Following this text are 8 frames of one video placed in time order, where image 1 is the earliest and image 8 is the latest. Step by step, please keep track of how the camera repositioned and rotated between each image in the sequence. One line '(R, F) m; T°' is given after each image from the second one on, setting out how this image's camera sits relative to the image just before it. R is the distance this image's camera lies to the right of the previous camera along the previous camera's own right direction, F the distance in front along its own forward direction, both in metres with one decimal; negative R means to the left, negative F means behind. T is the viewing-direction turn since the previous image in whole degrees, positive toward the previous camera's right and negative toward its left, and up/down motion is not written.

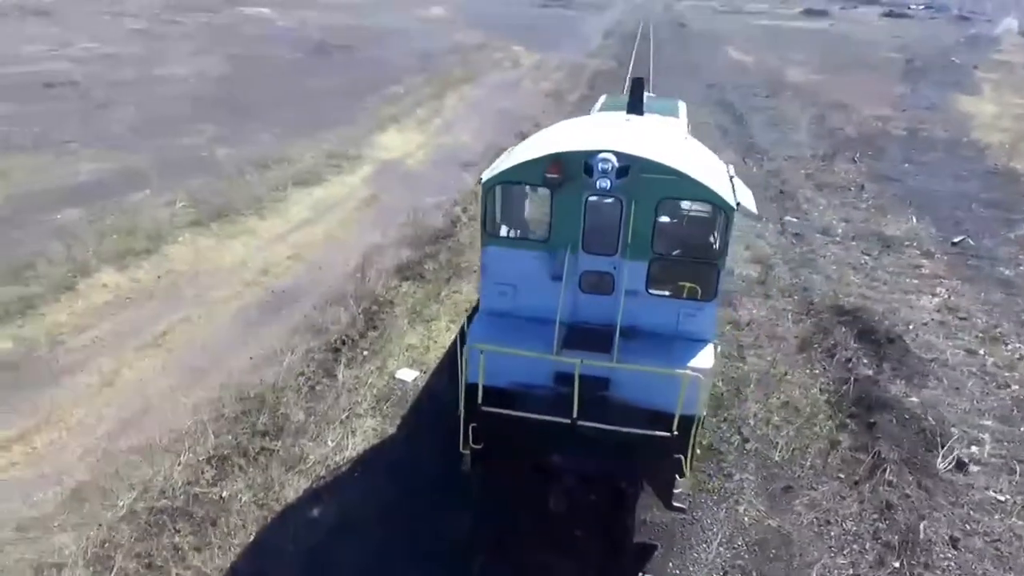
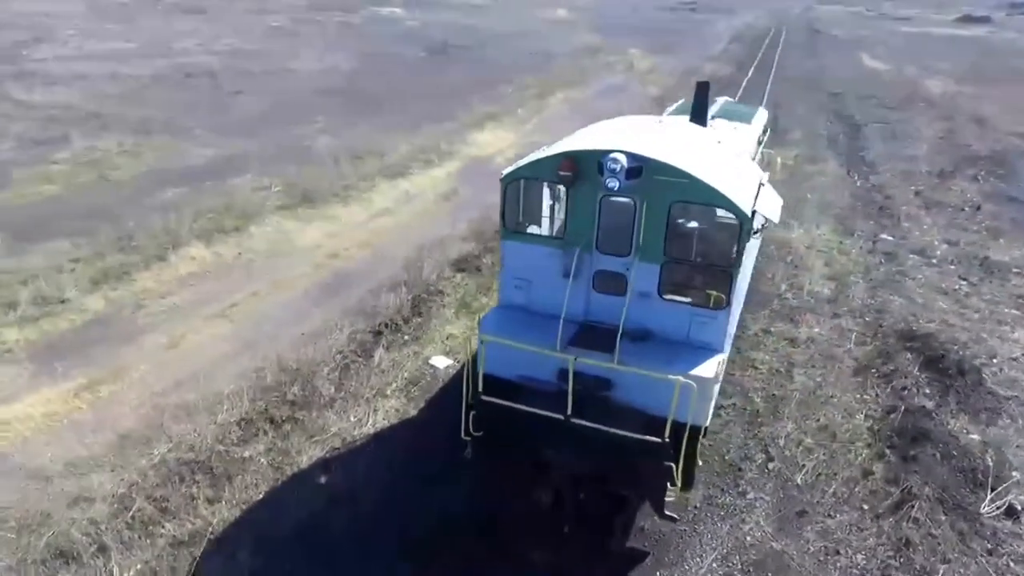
(+1.3, 0.0) m; -9°
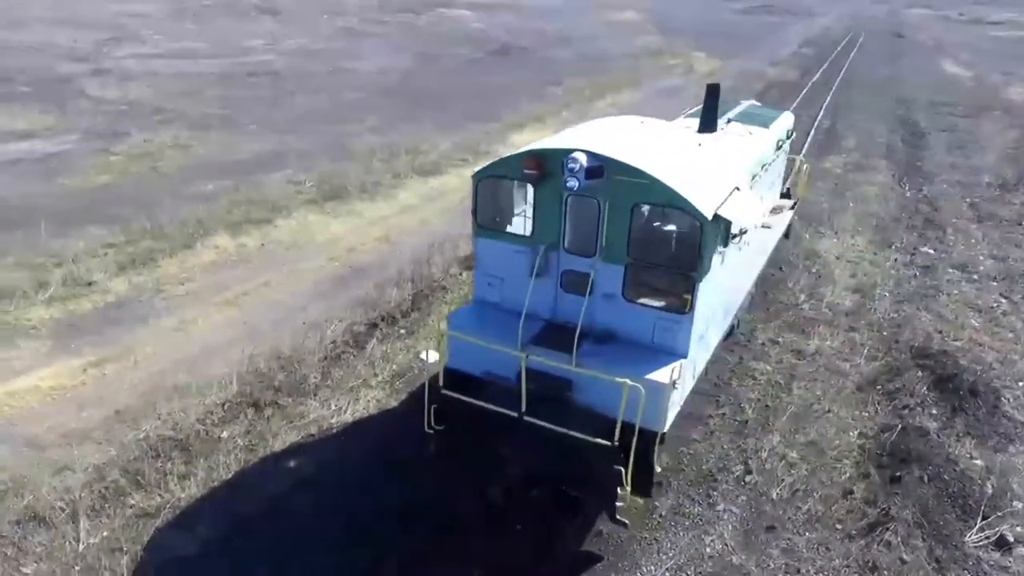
(+1.2, 0.0) m; -5°
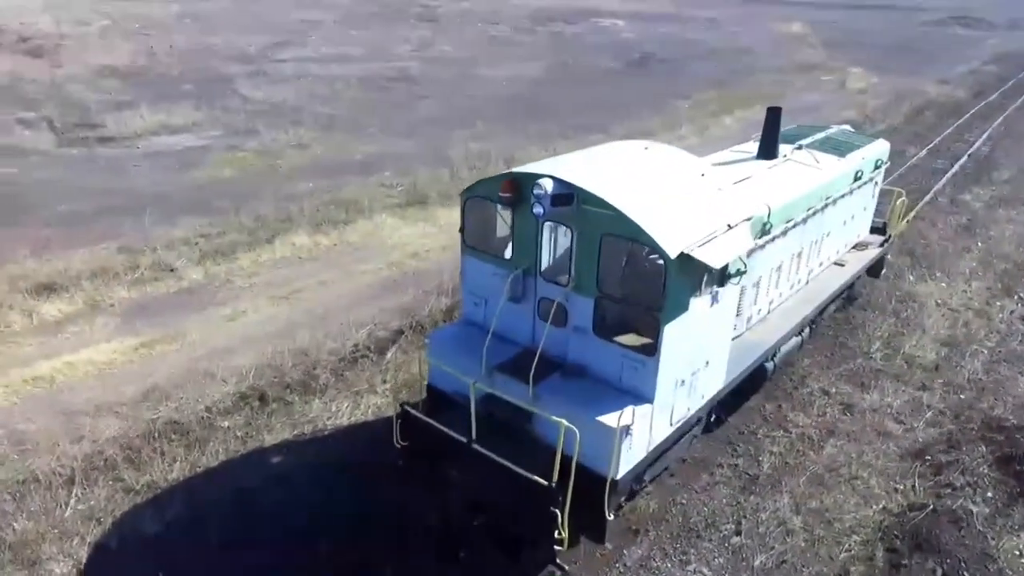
(+2.1, +0.4) m; -12°
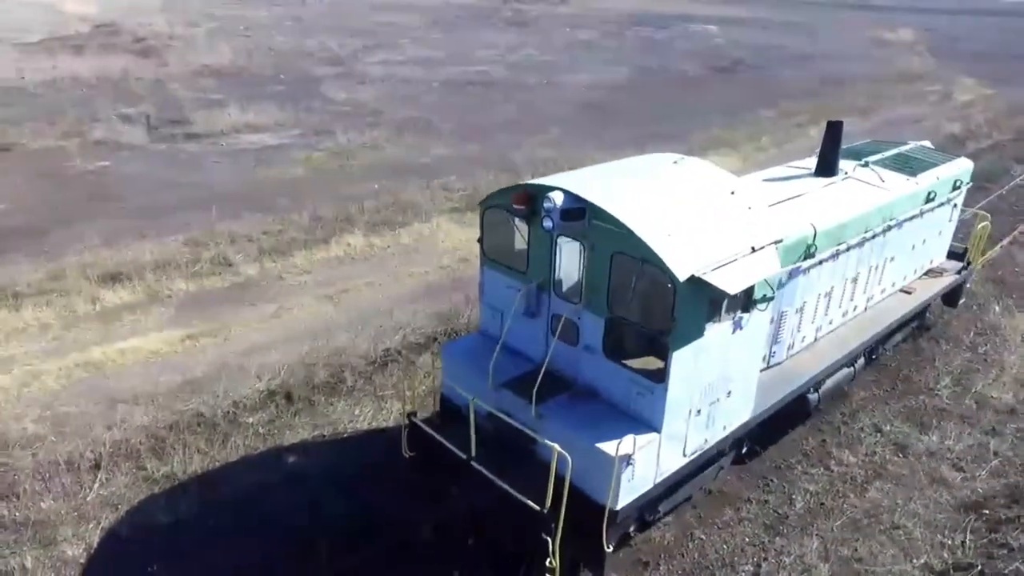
(+0.8, +0.3) m; -7°
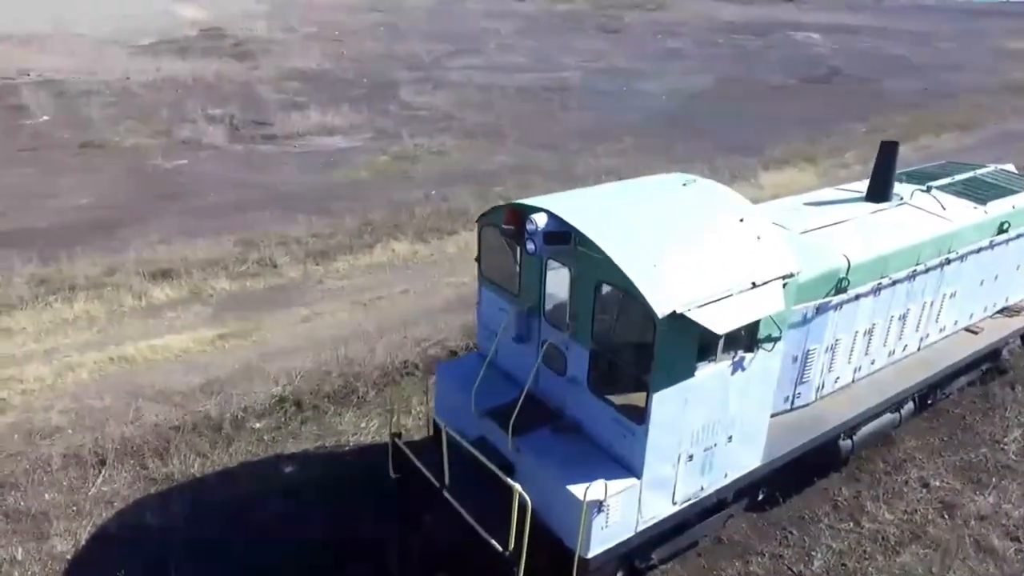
(+1.1, +0.5) m; -7°
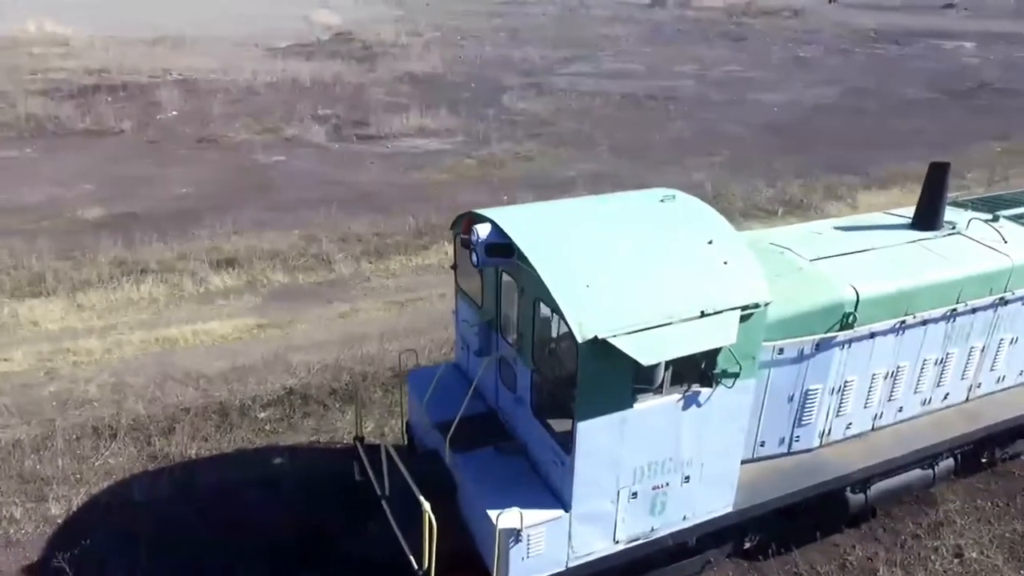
(+1.7, +0.4) m; -9°
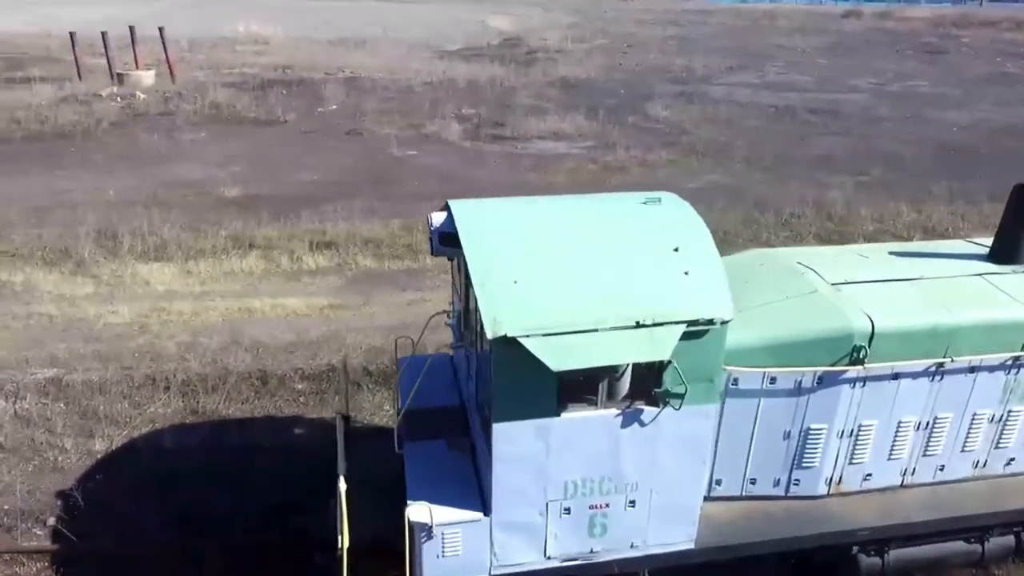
(+1.9, +0.4) m; -13°
